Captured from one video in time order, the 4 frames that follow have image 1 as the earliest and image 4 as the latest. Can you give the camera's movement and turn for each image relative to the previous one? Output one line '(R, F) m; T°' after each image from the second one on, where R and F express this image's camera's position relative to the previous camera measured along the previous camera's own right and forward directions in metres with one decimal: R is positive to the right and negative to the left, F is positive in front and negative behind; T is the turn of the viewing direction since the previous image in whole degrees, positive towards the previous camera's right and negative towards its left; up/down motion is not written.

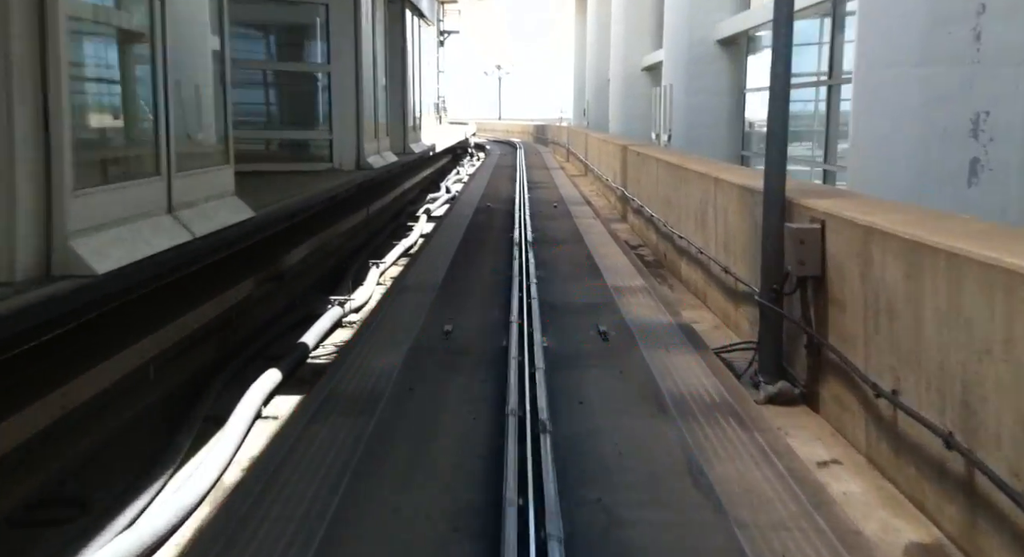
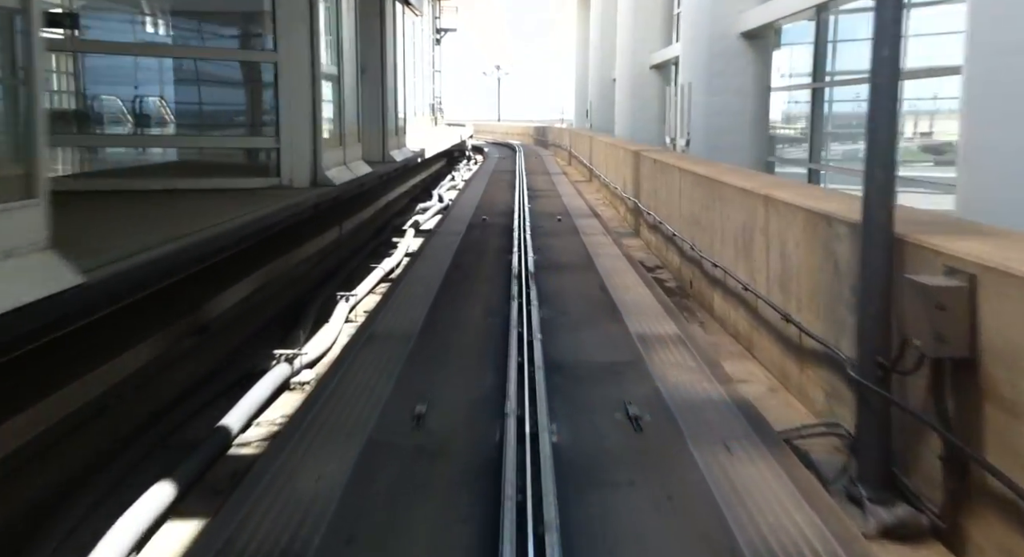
(0.0, +1.8) m; 0°
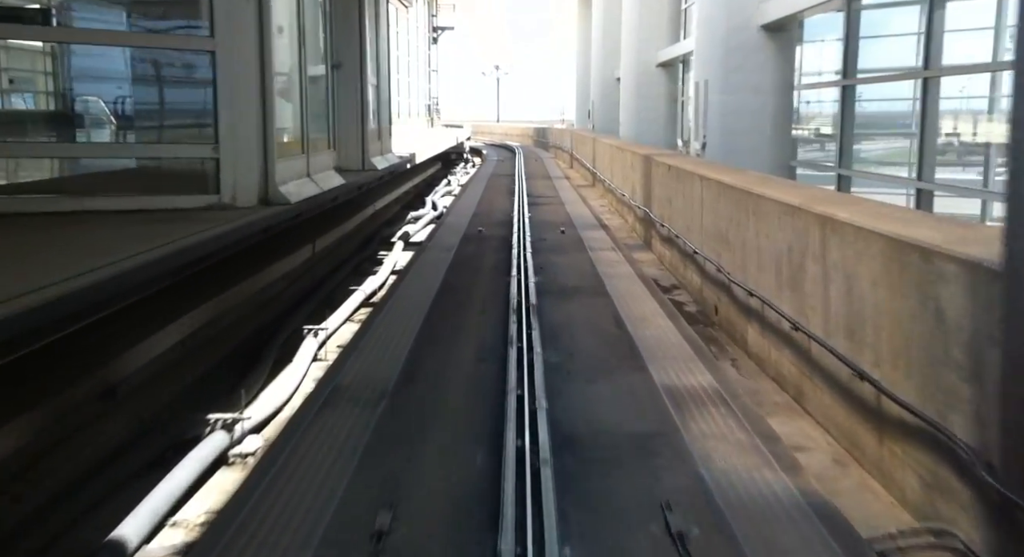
(0.0, +1.3) m; 0°
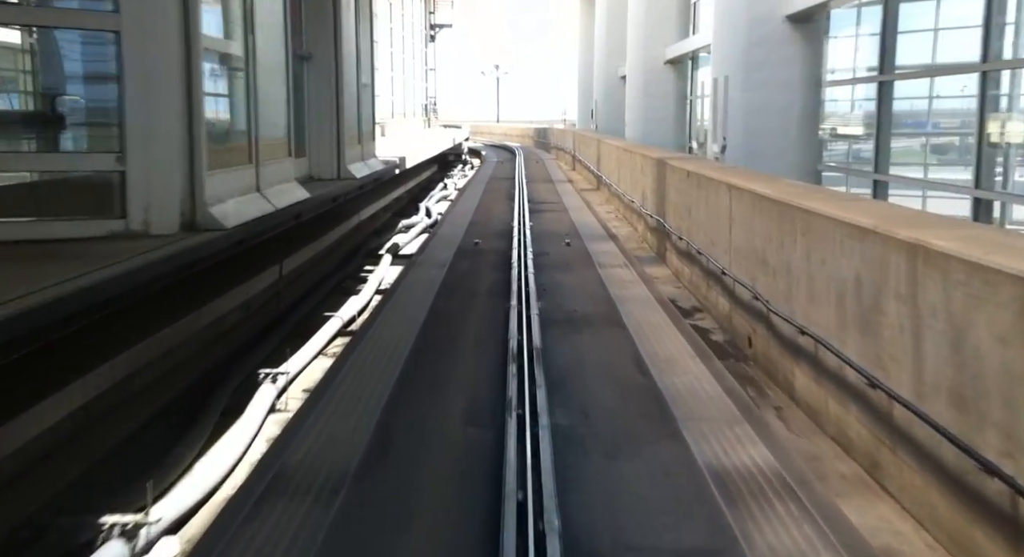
(0.0, +1.2) m; 0°
